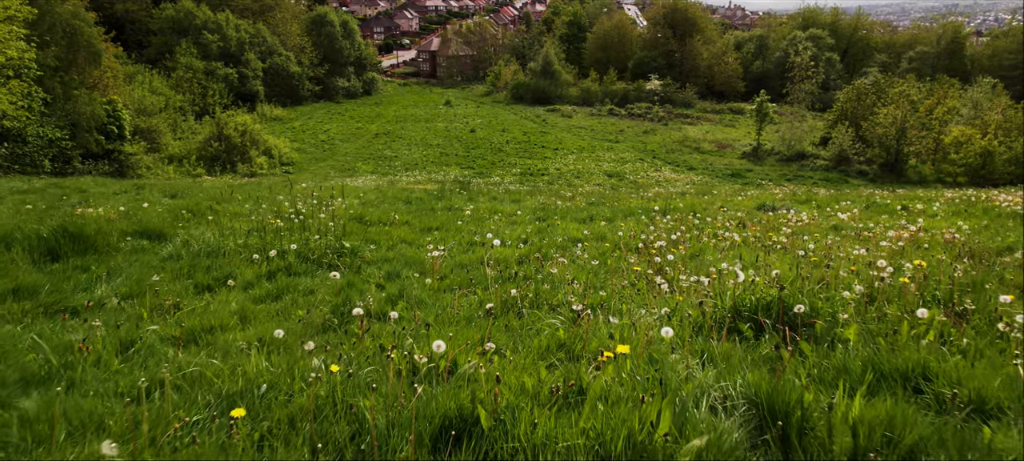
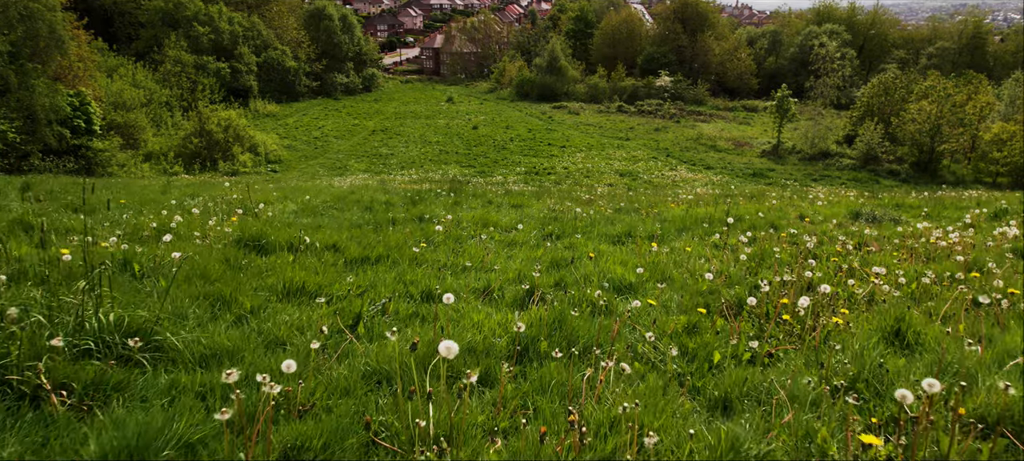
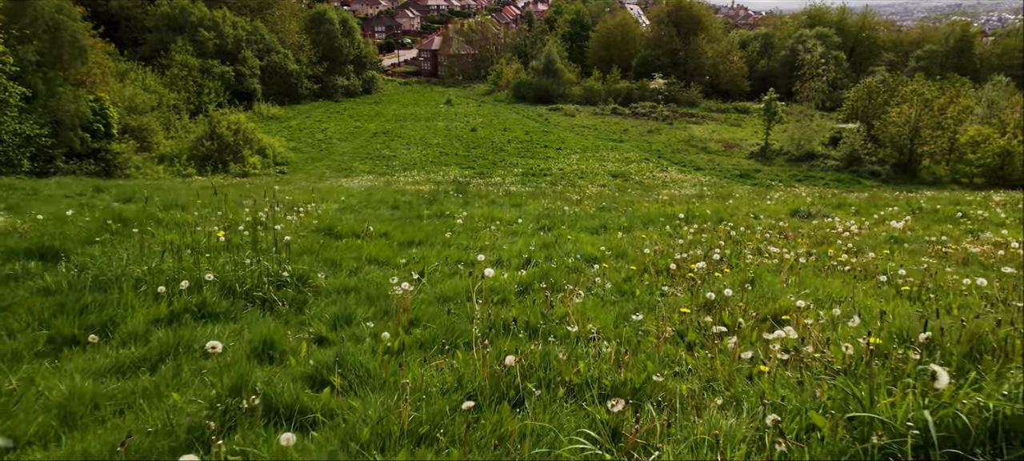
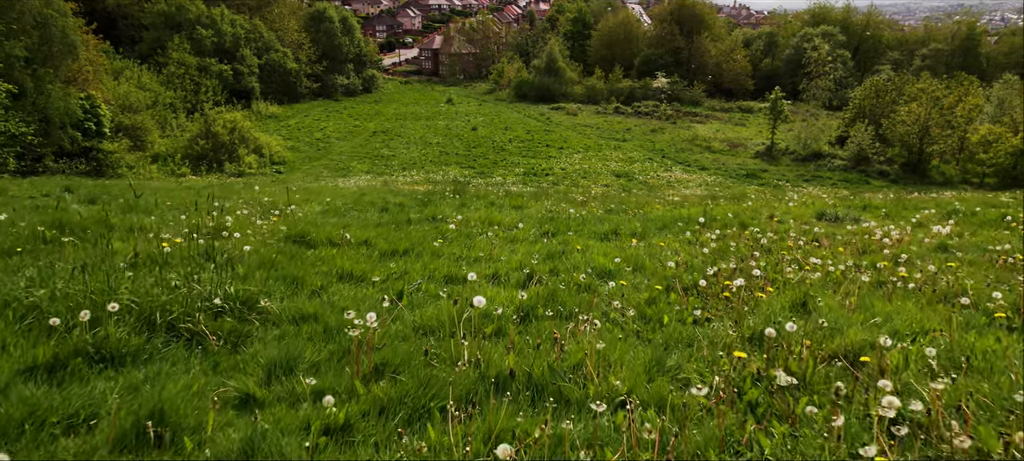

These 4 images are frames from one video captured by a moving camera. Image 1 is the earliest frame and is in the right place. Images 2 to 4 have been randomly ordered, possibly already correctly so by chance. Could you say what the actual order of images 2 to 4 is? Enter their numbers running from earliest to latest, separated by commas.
3, 4, 2
